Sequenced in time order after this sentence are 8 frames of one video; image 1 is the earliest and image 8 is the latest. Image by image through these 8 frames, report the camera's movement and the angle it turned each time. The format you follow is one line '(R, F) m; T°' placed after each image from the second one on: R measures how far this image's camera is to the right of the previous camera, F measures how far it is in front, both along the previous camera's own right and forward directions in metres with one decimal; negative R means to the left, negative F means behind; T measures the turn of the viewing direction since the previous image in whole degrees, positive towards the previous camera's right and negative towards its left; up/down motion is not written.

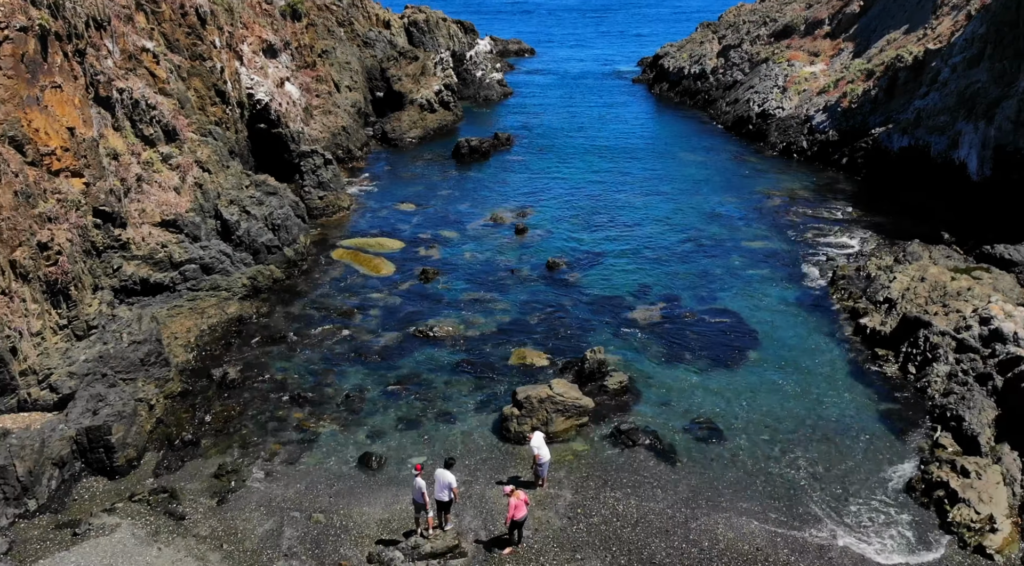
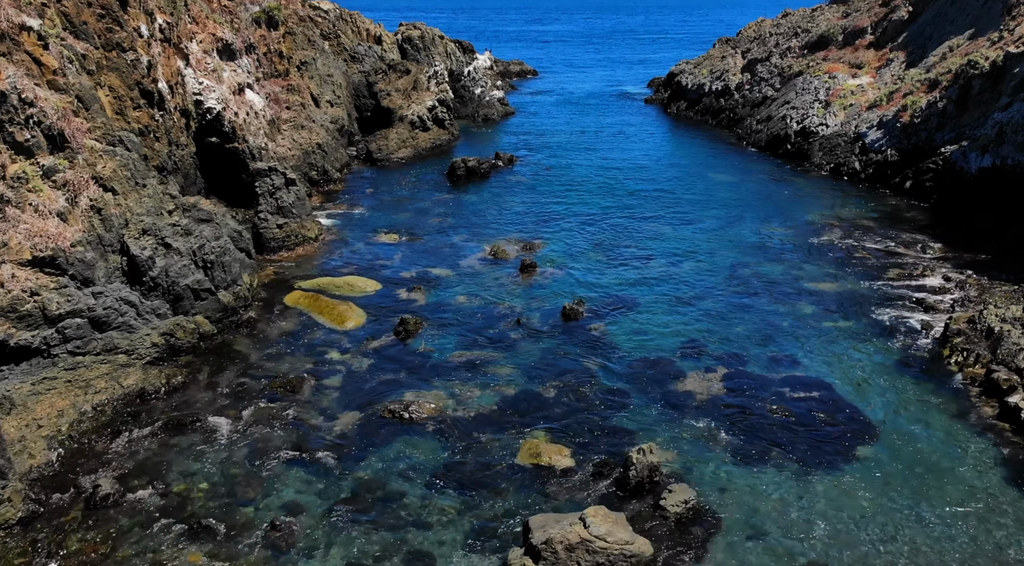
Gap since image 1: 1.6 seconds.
(-0.2, +10.1) m; 0°
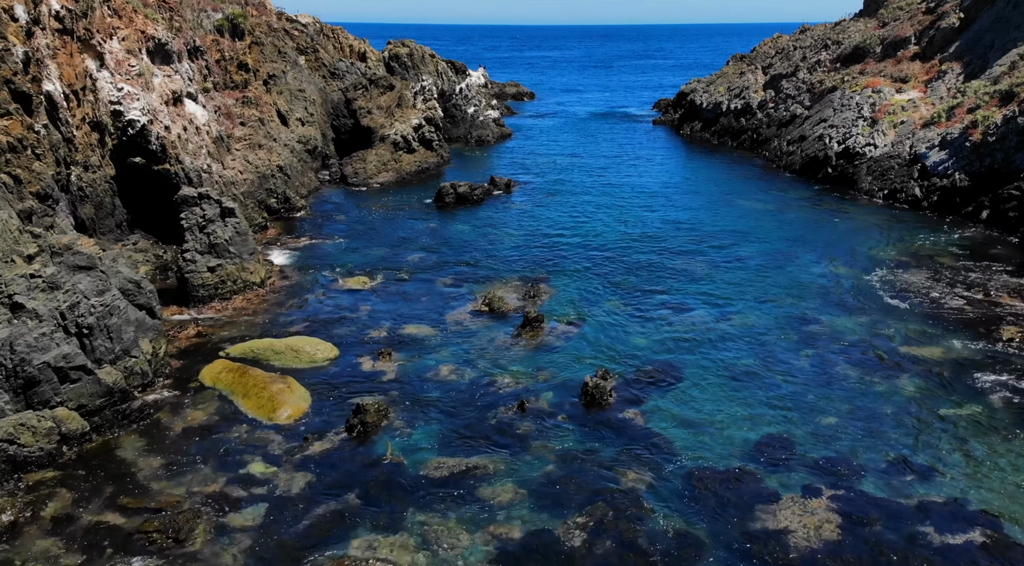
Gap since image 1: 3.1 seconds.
(-0.2, +9.3) m; 0°
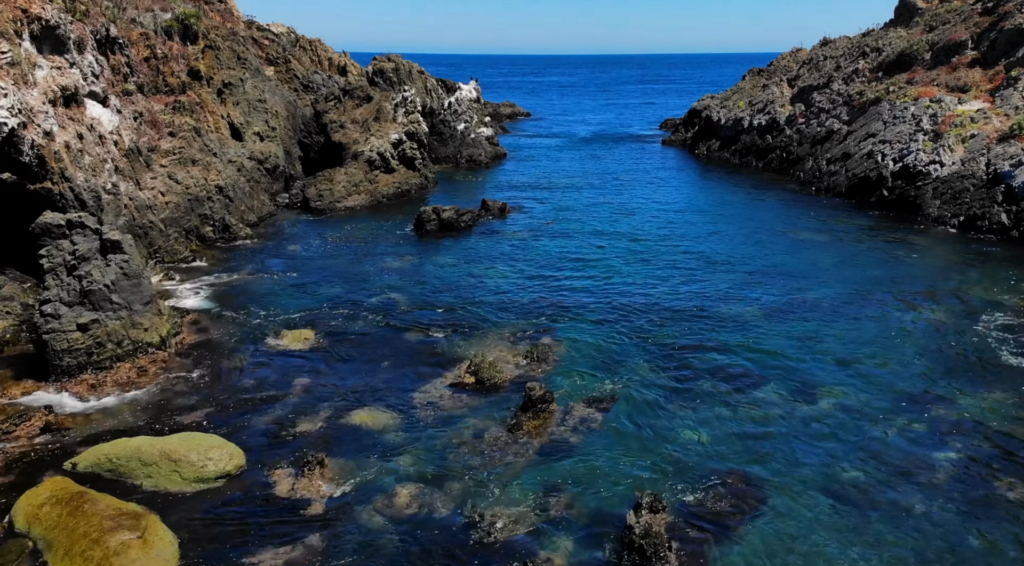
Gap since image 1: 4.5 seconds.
(0.0, +9.4) m; 0°
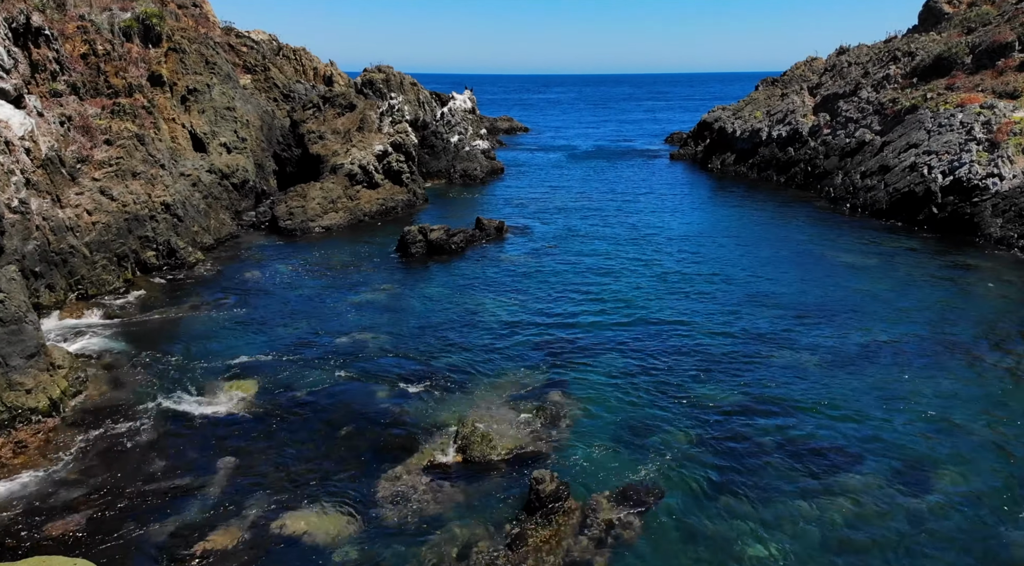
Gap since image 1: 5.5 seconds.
(0.0, +5.9) m; 0°
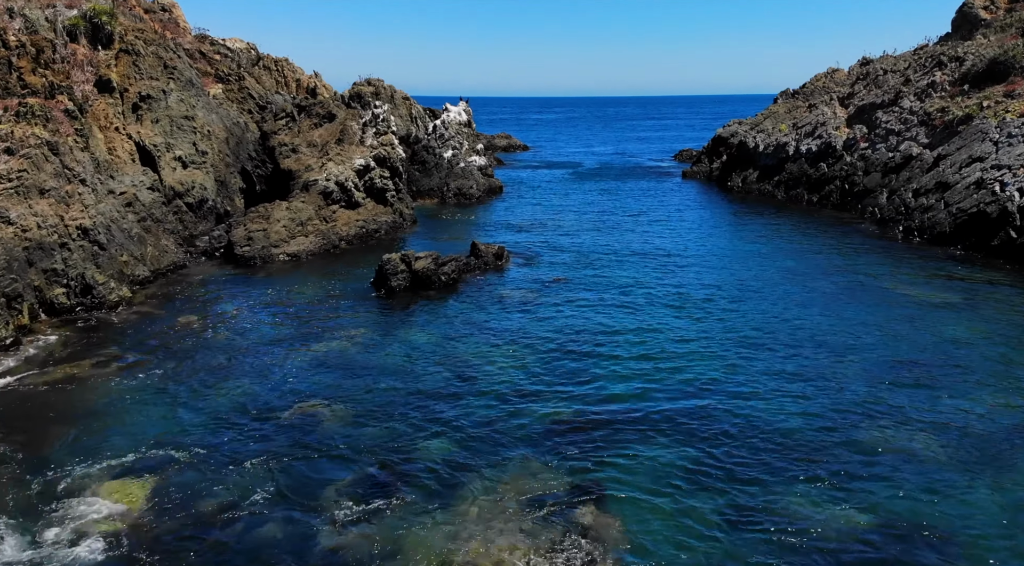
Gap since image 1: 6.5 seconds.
(-0.2, +6.5) m; 0°
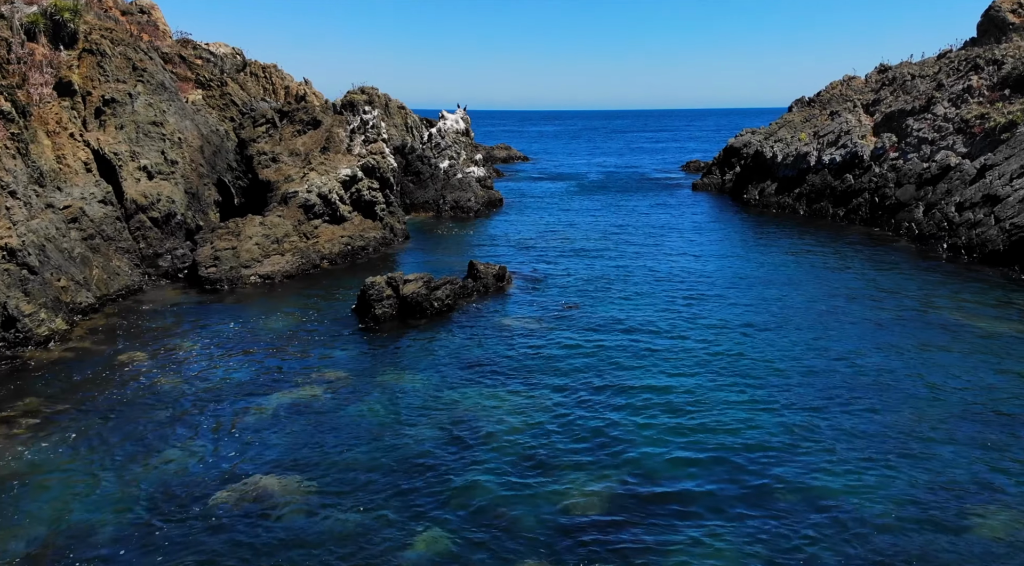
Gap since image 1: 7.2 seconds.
(-0.2, +4.1) m; 0°
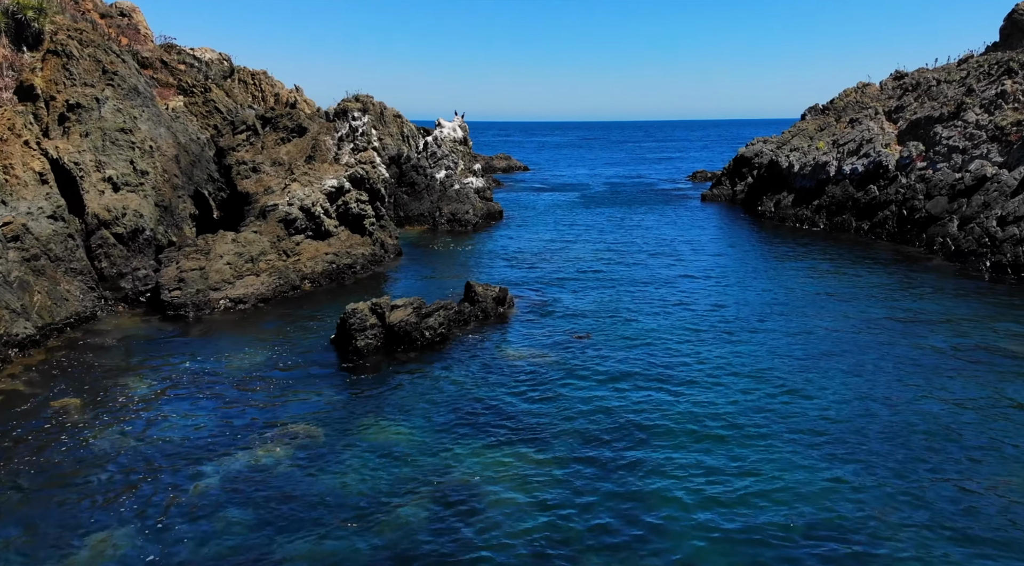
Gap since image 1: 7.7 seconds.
(-0.1, +3.3) m; 0°
